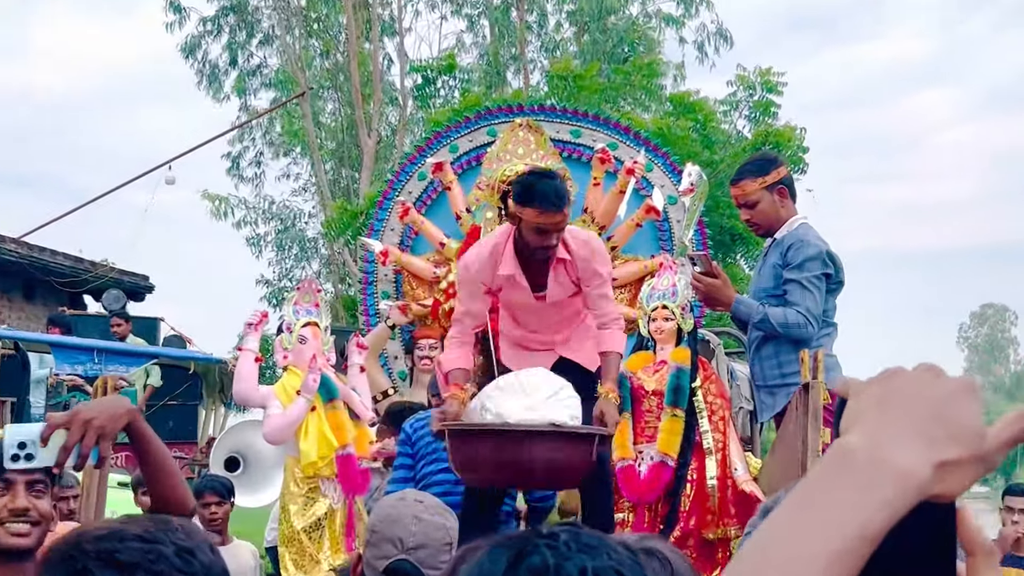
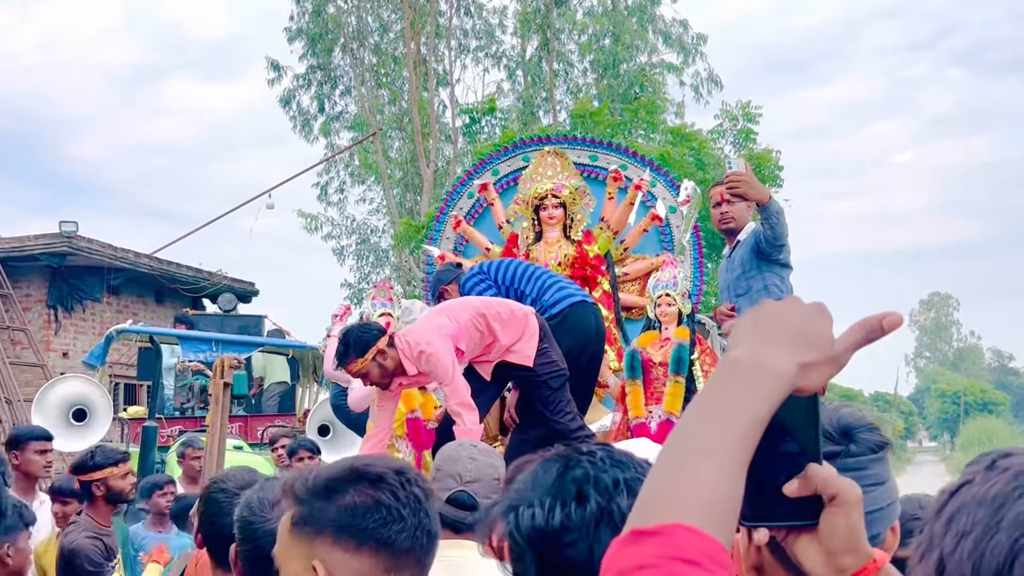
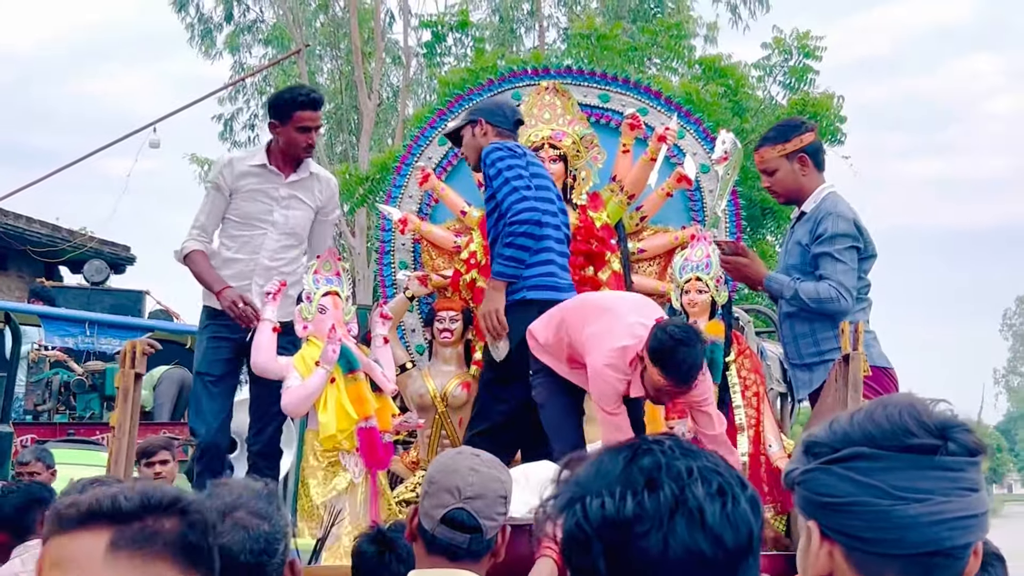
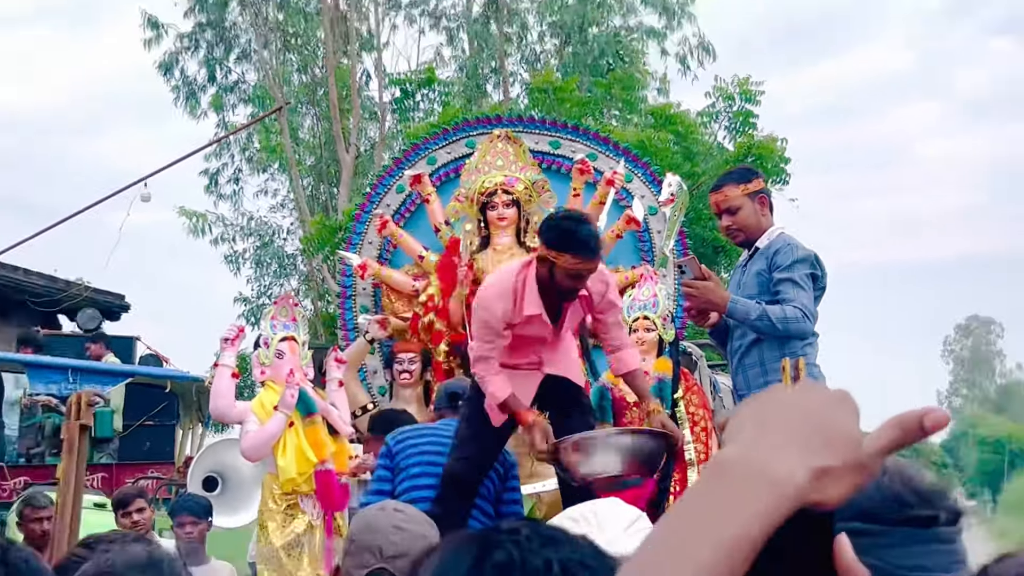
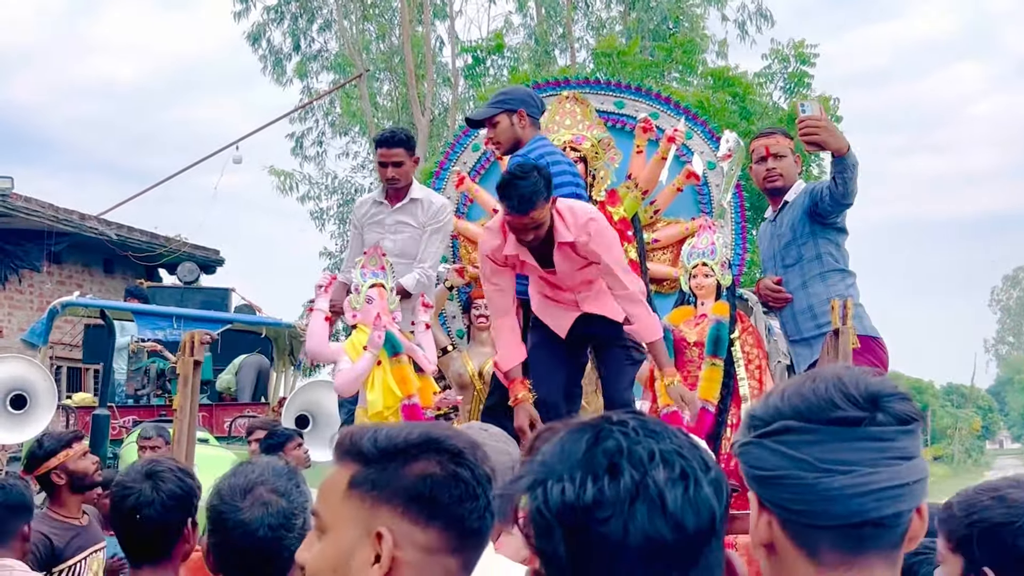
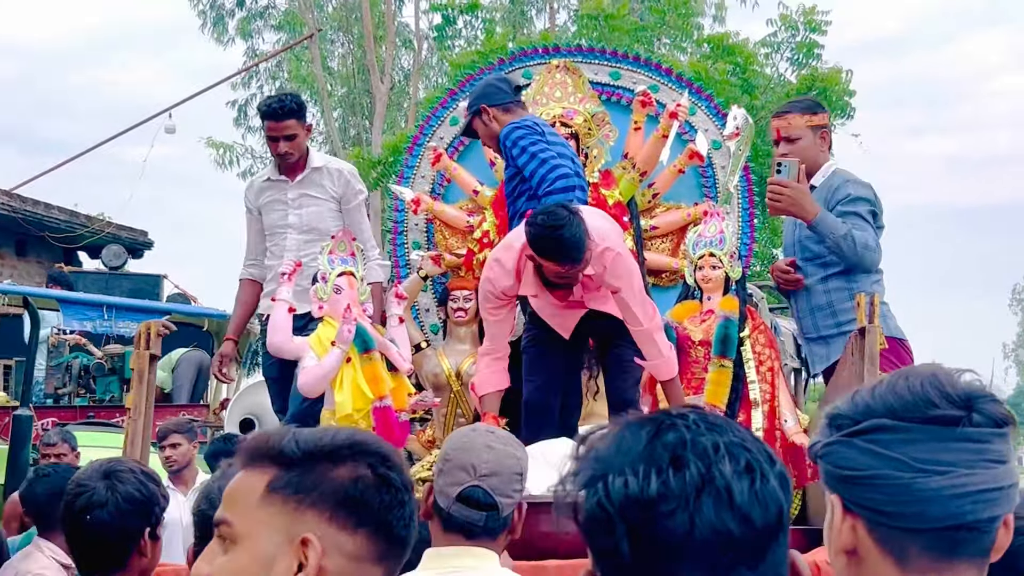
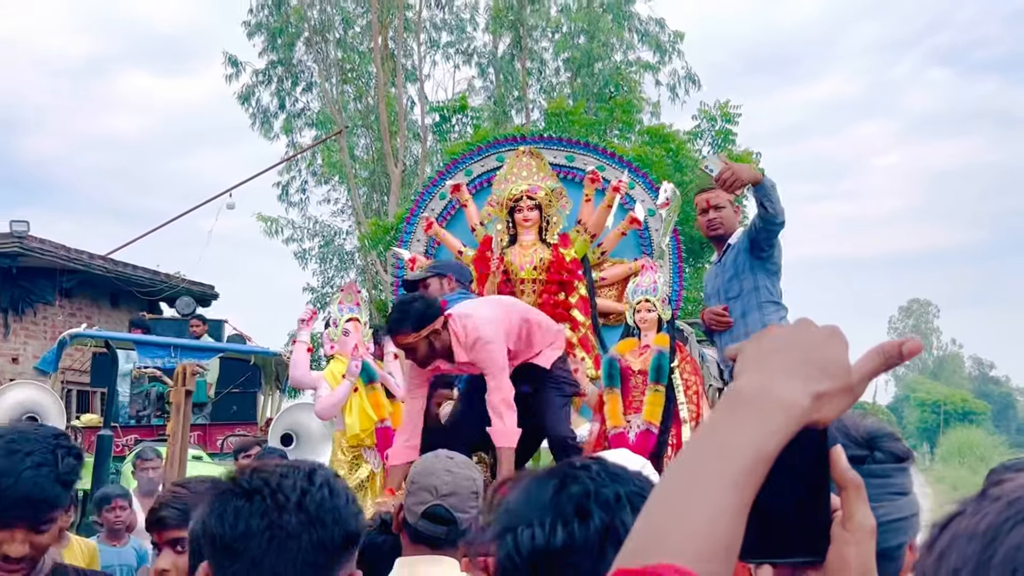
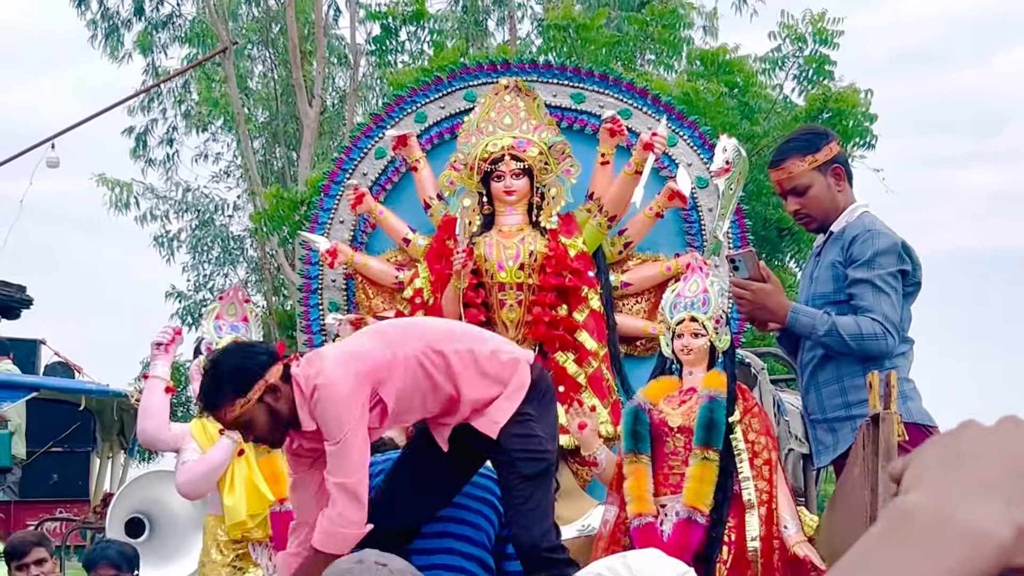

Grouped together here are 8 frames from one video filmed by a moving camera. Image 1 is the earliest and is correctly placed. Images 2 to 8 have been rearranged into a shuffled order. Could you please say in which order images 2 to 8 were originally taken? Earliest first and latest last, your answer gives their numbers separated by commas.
8, 4, 7, 2, 5, 6, 3
